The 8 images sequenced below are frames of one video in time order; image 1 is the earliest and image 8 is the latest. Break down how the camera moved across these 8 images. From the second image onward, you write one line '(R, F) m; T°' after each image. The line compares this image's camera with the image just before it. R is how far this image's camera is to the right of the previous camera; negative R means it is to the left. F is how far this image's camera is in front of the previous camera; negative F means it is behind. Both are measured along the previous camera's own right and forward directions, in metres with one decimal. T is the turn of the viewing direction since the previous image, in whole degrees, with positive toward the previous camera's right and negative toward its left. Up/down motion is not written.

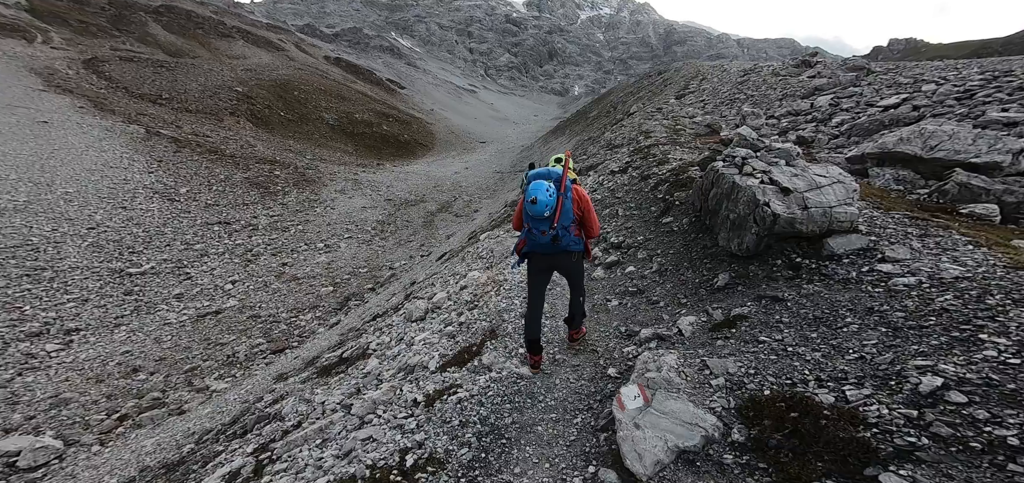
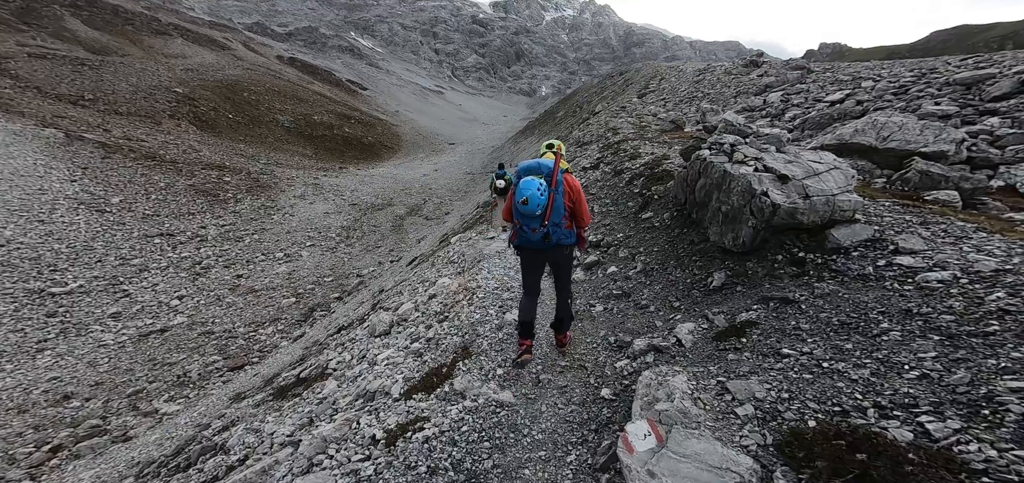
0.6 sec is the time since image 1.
(0.0, +0.7) m; +4°
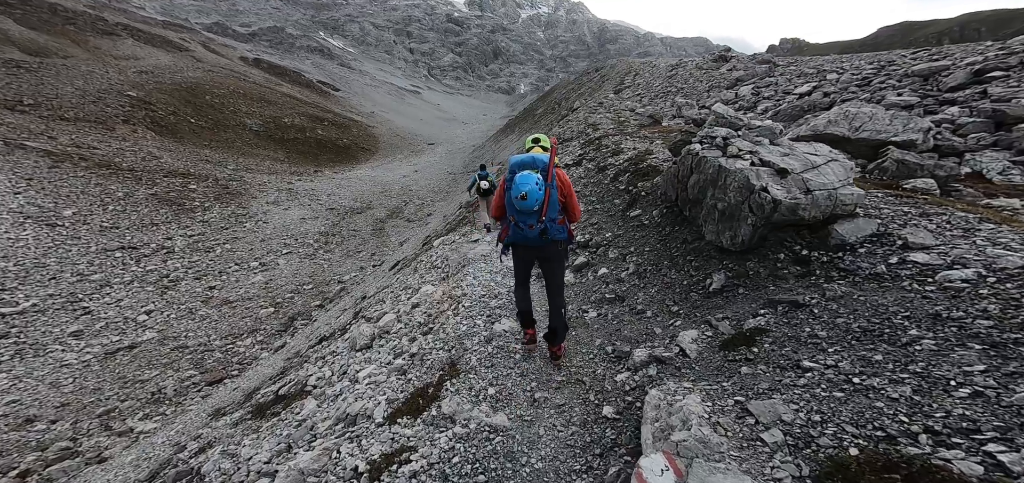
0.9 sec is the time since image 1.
(-0.1, +0.4) m; +3°
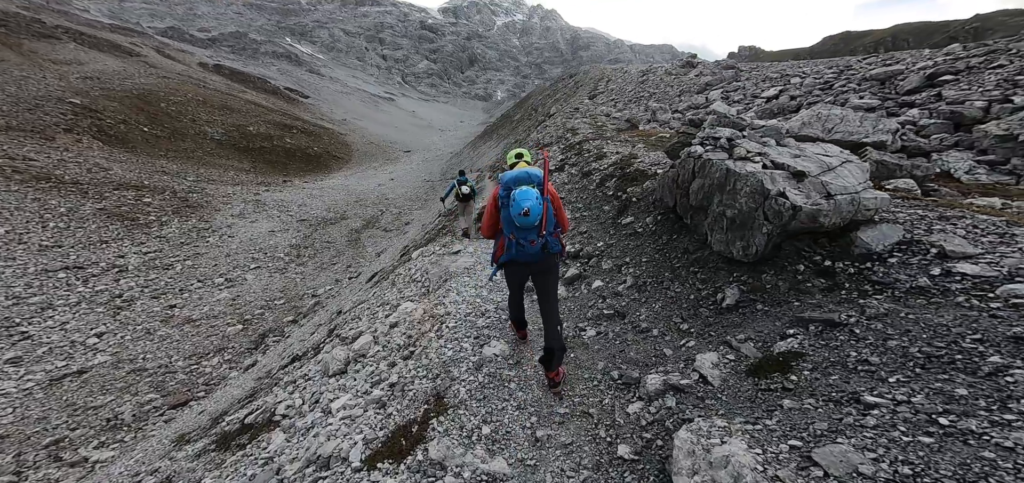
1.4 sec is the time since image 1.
(-0.1, +0.5) m; +3°
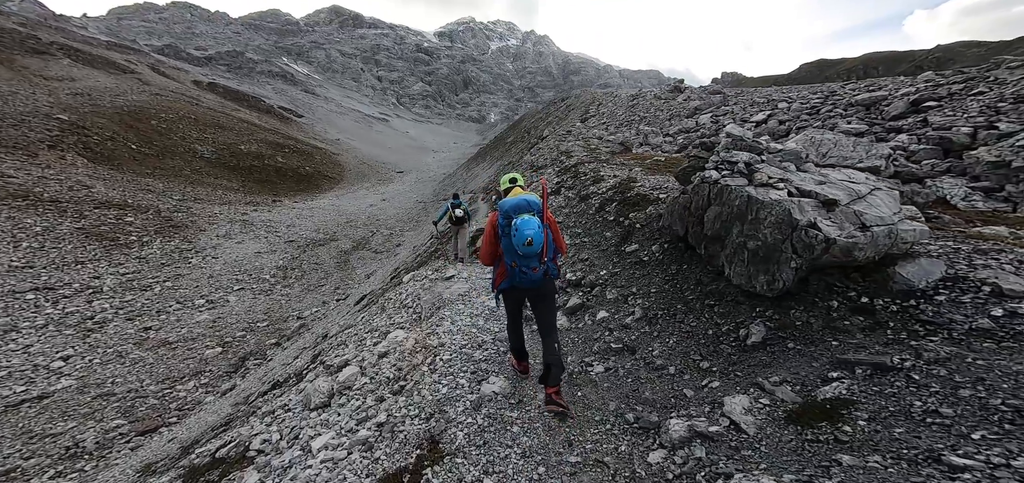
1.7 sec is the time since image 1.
(-0.1, +0.4) m; +1°
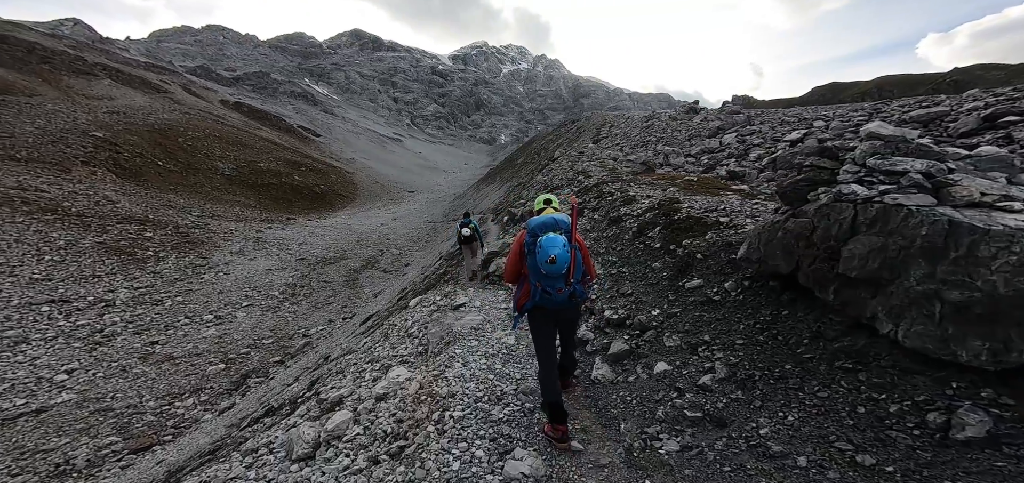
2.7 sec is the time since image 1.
(-0.4, +1.5) m; -1°
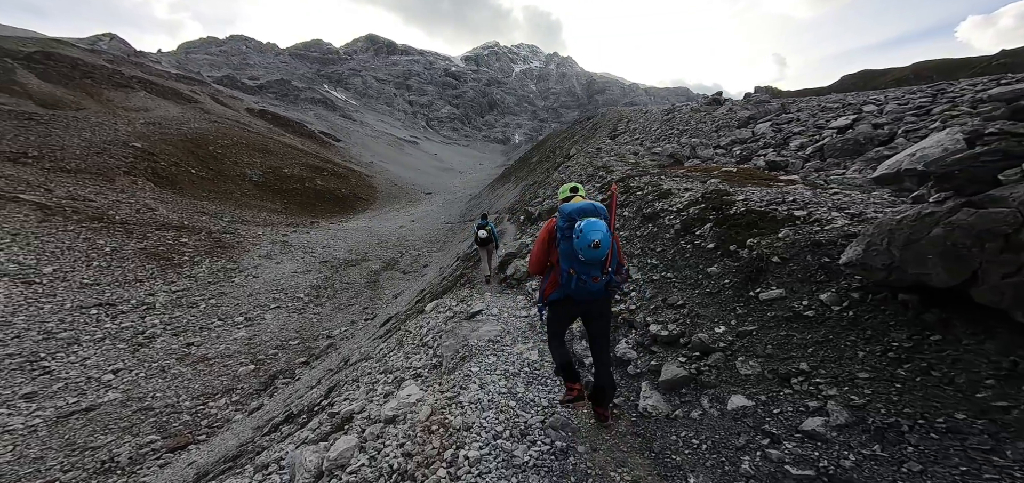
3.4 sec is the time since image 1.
(-0.2, +1.2) m; -2°
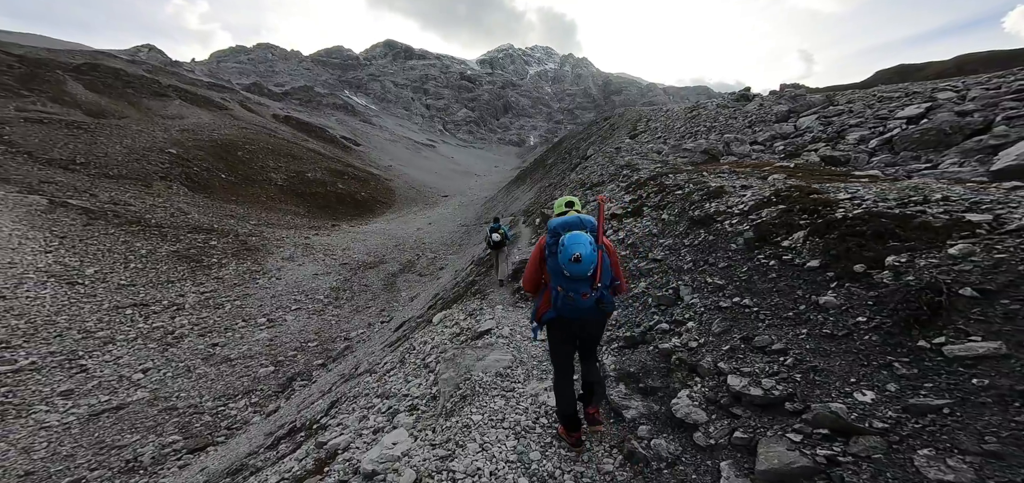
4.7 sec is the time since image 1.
(0.0, +1.9) m; -2°
